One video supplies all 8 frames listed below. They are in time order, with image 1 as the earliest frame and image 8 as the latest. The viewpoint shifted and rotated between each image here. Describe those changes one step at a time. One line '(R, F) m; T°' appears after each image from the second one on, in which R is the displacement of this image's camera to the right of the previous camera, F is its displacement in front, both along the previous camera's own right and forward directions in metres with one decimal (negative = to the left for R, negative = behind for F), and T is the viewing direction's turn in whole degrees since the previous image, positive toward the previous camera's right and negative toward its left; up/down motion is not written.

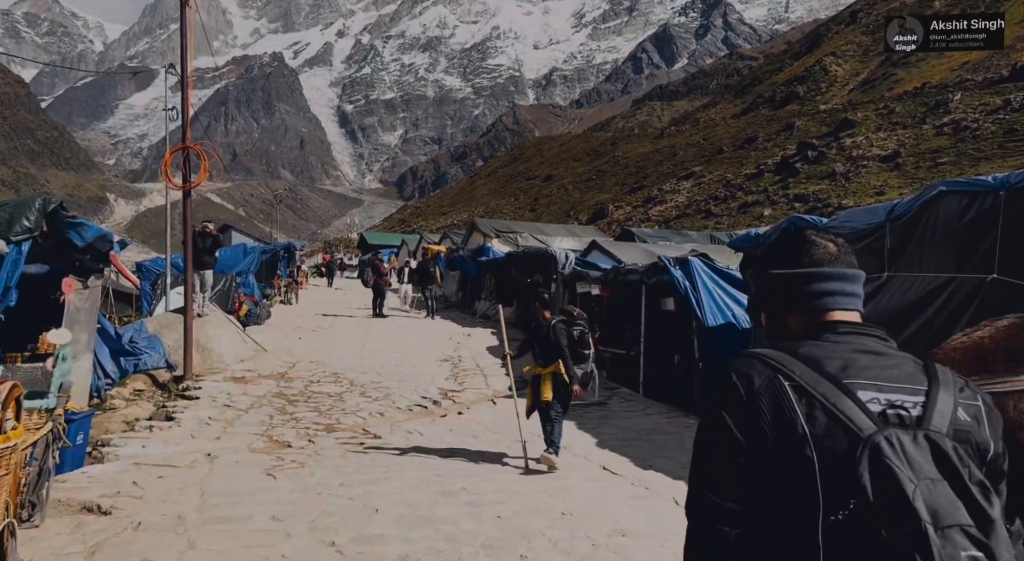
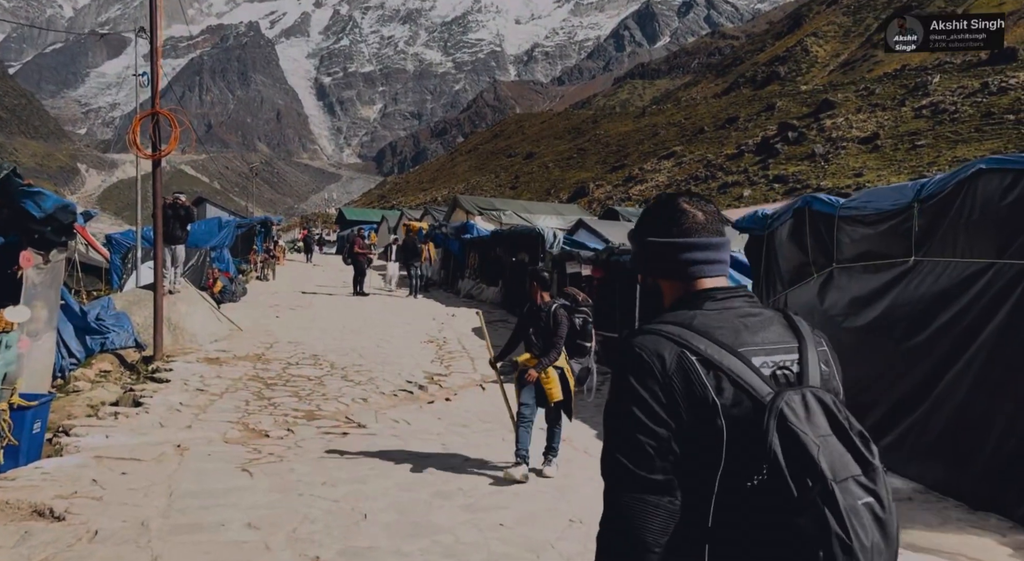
(-0.2, +0.6) m; +1°
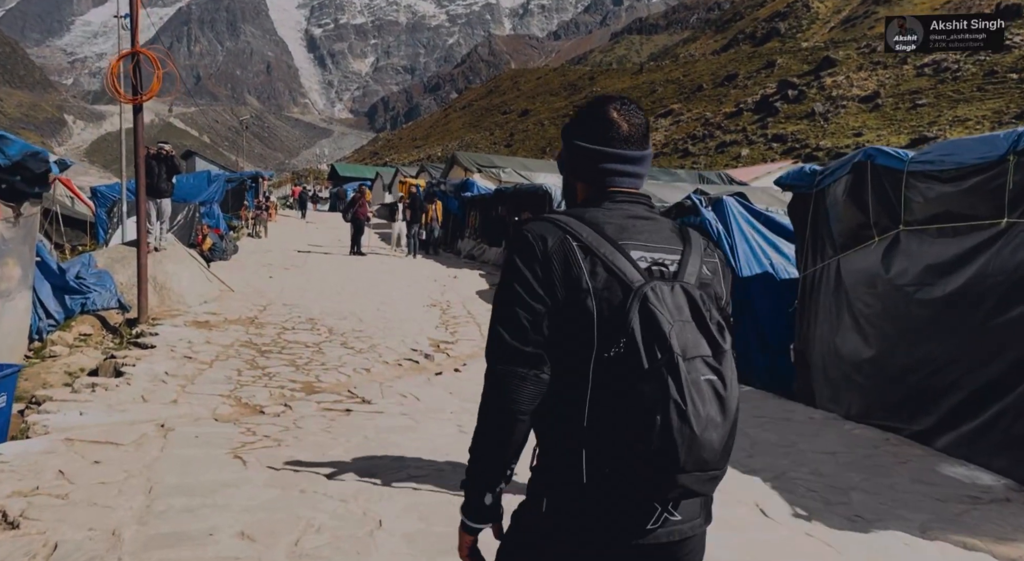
(-0.3, +0.9) m; +1°
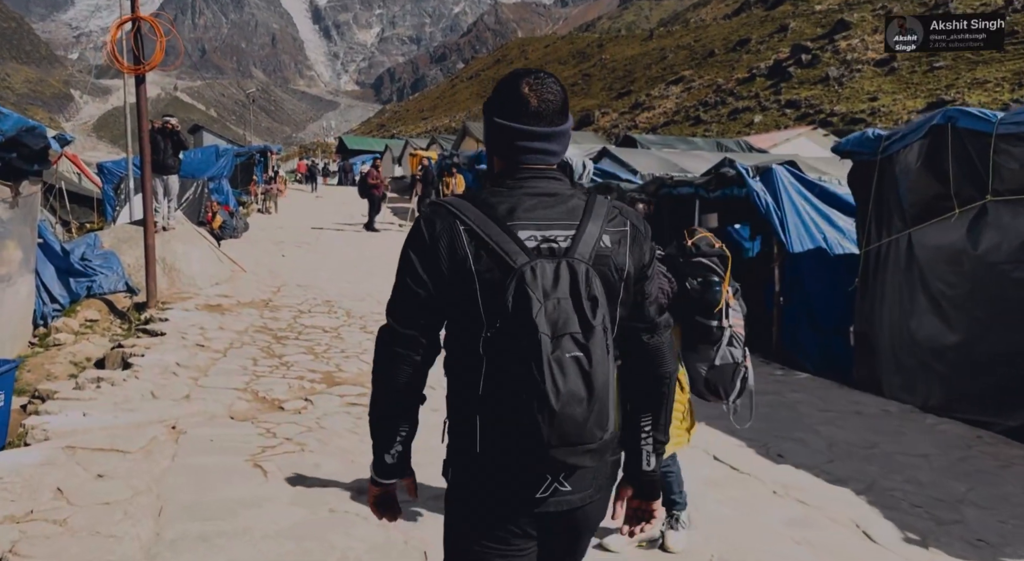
(-0.2, +0.7) m; -1°
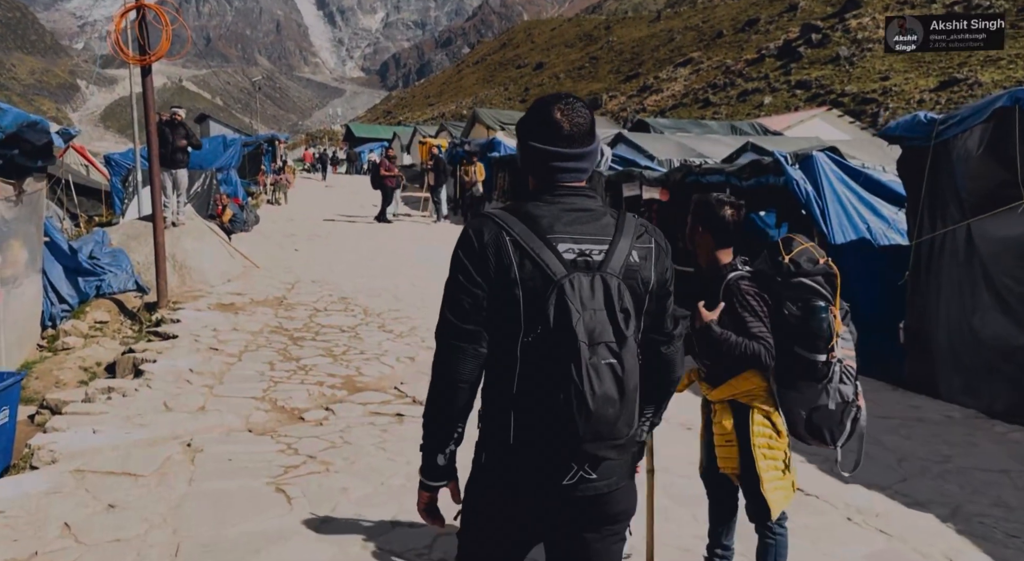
(-0.2, +0.4) m; -1°
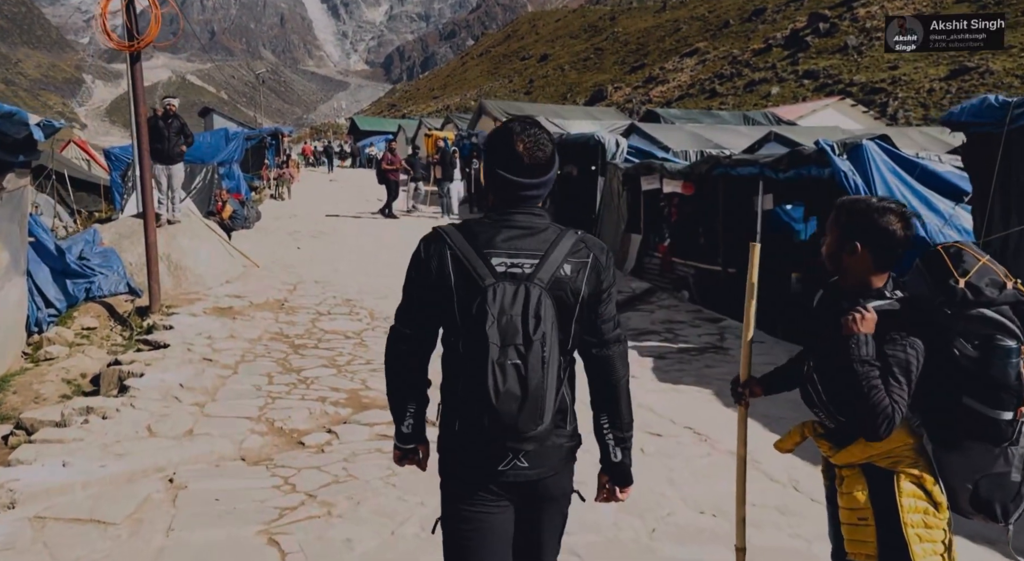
(-0.1, +0.7) m; 0°
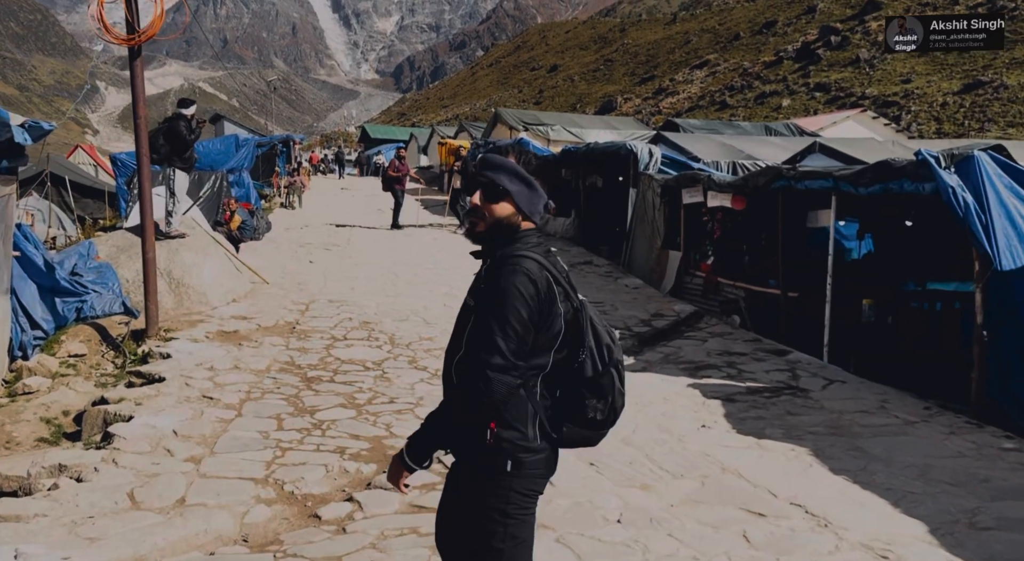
(-0.3, +1.1) m; 0°
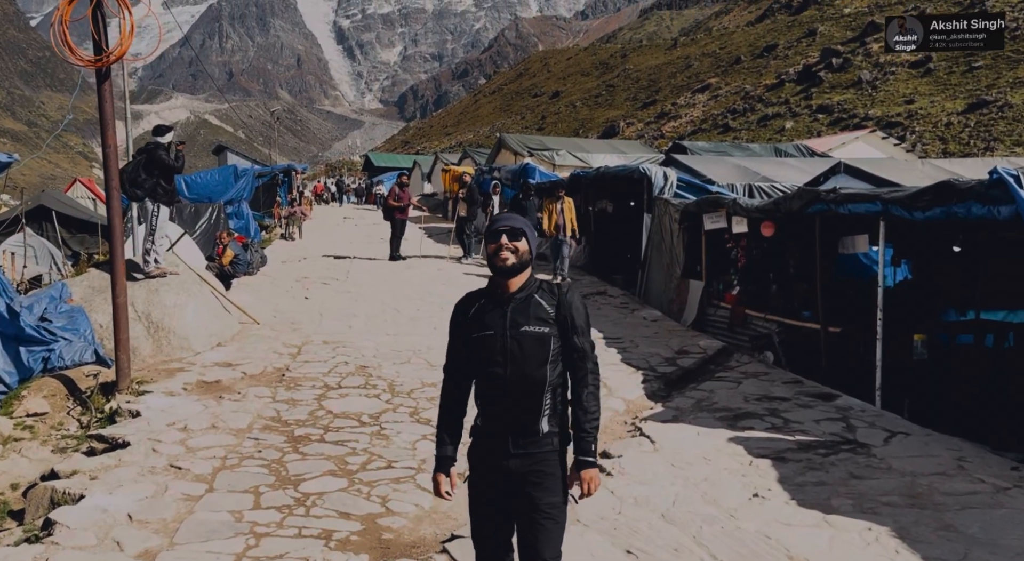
(-0.1, +0.9) m; 0°
